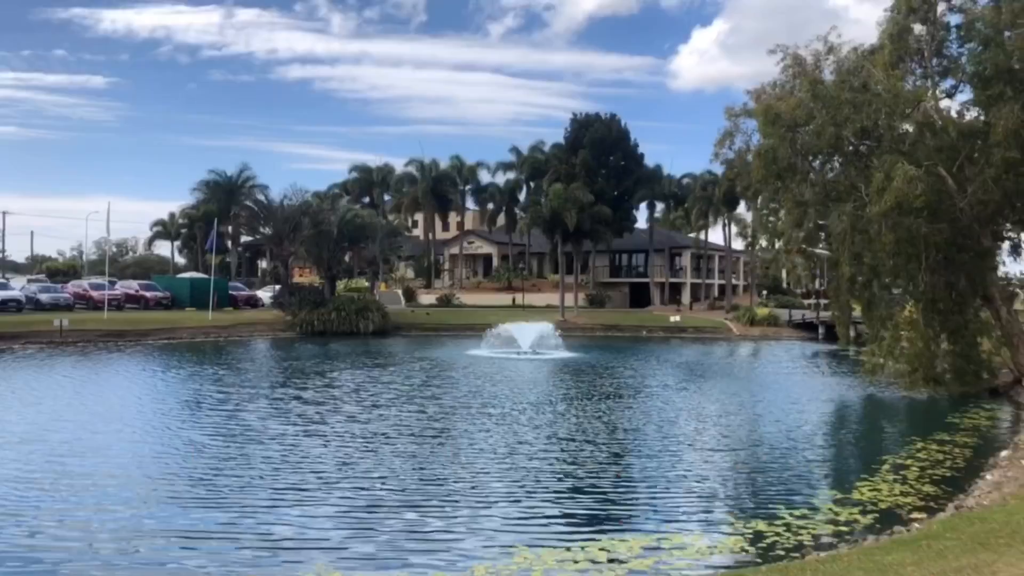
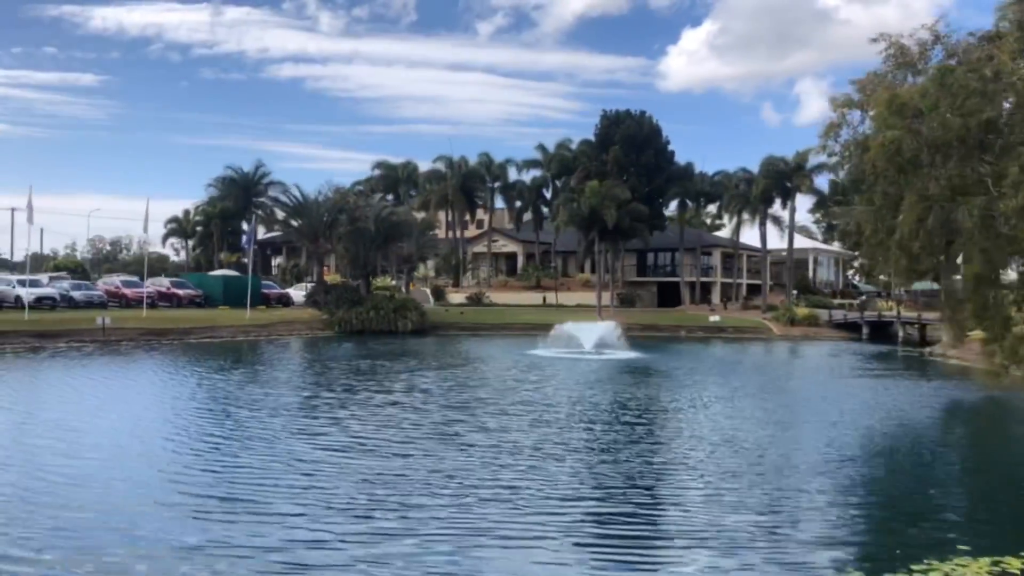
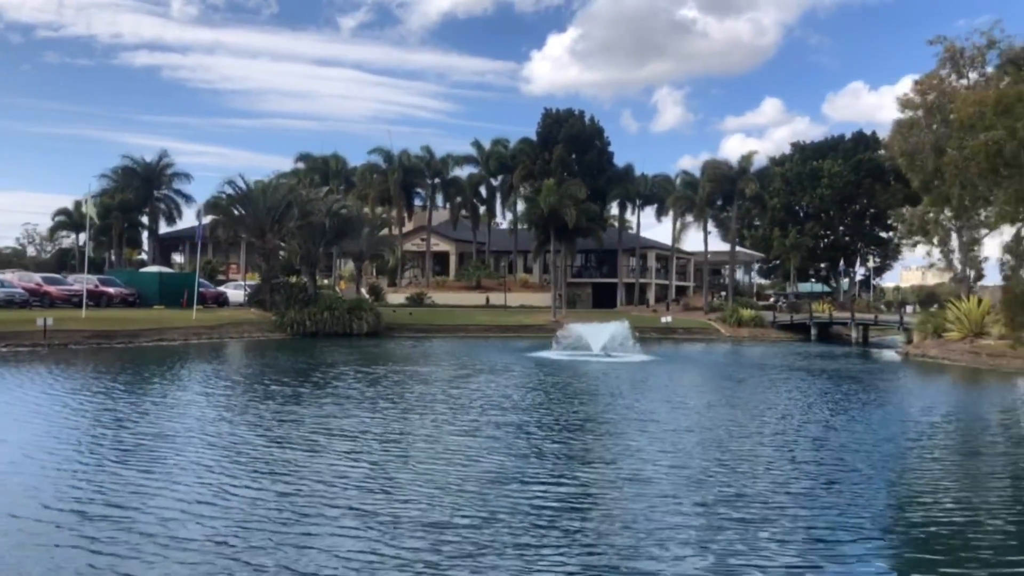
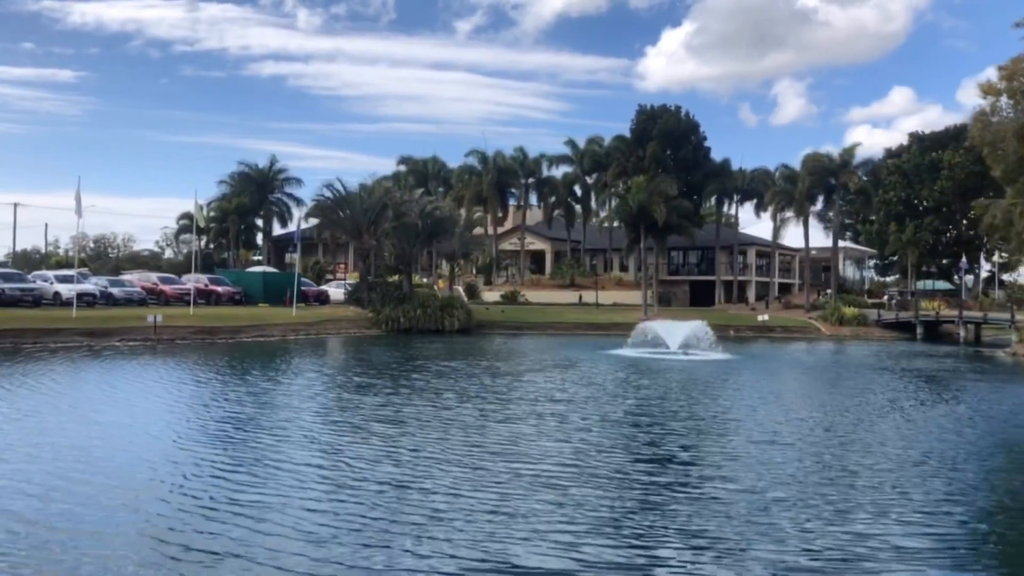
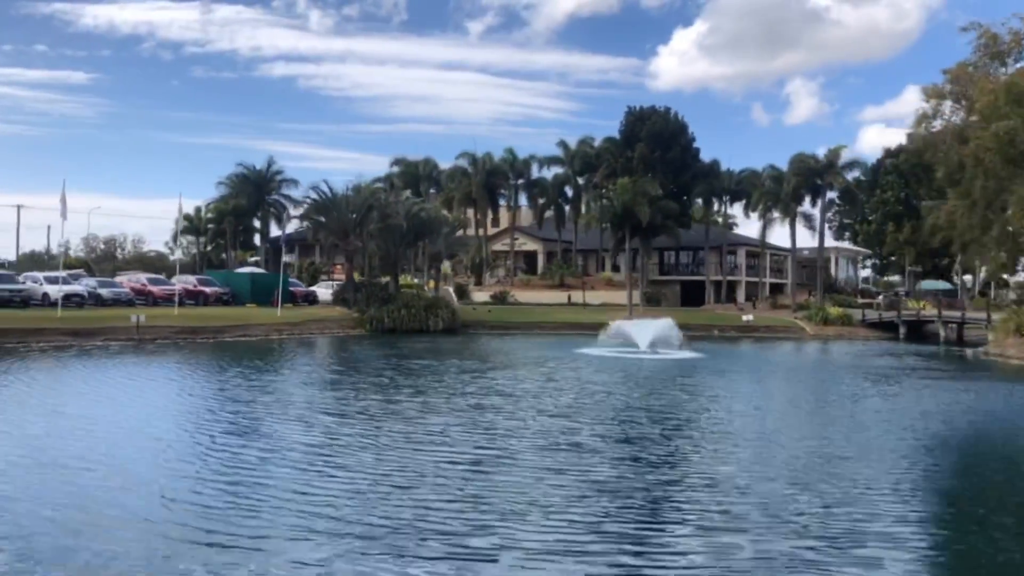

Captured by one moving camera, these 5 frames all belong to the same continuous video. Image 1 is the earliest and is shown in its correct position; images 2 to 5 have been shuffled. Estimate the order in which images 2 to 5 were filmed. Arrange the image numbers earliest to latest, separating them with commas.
2, 5, 4, 3
